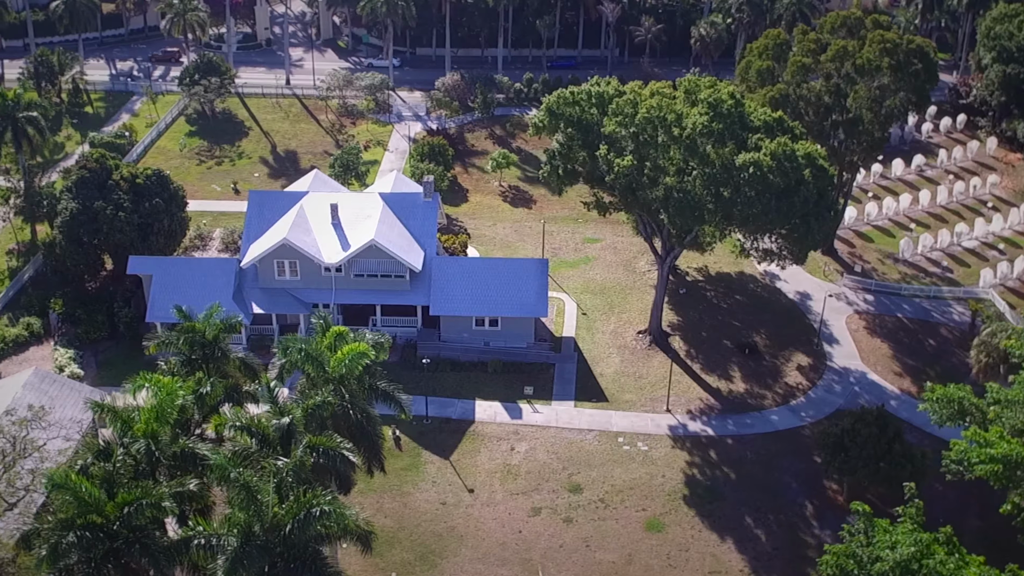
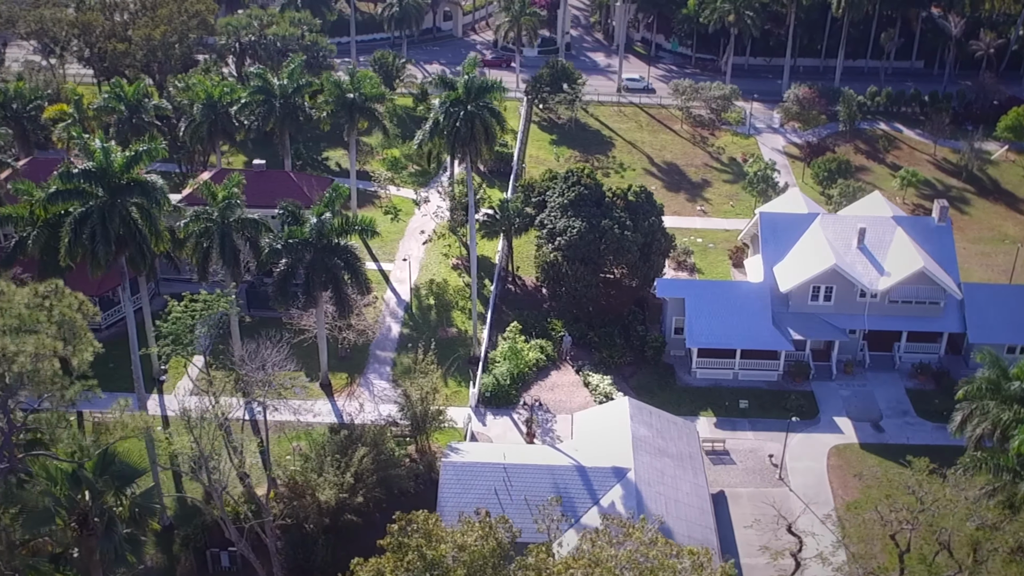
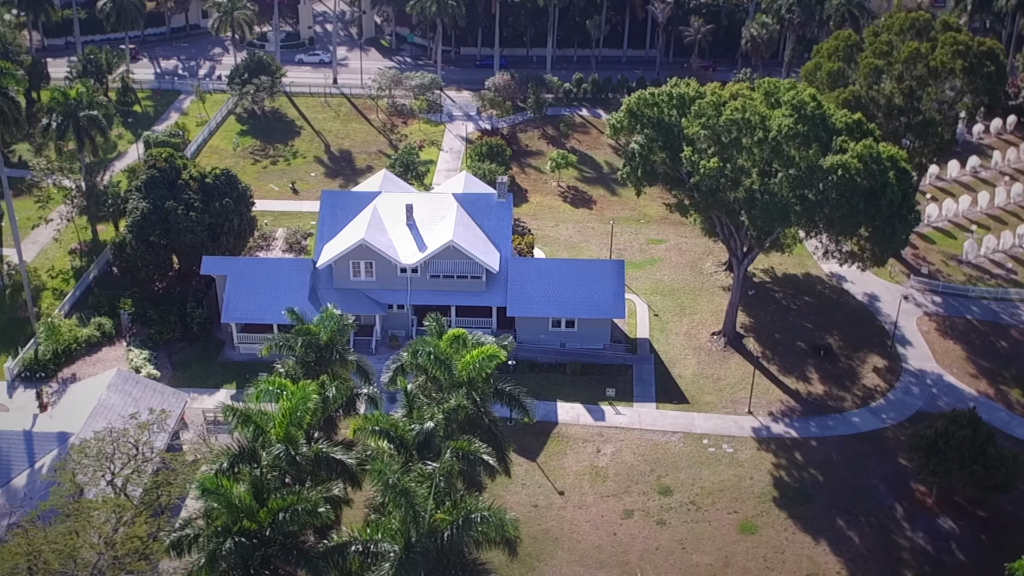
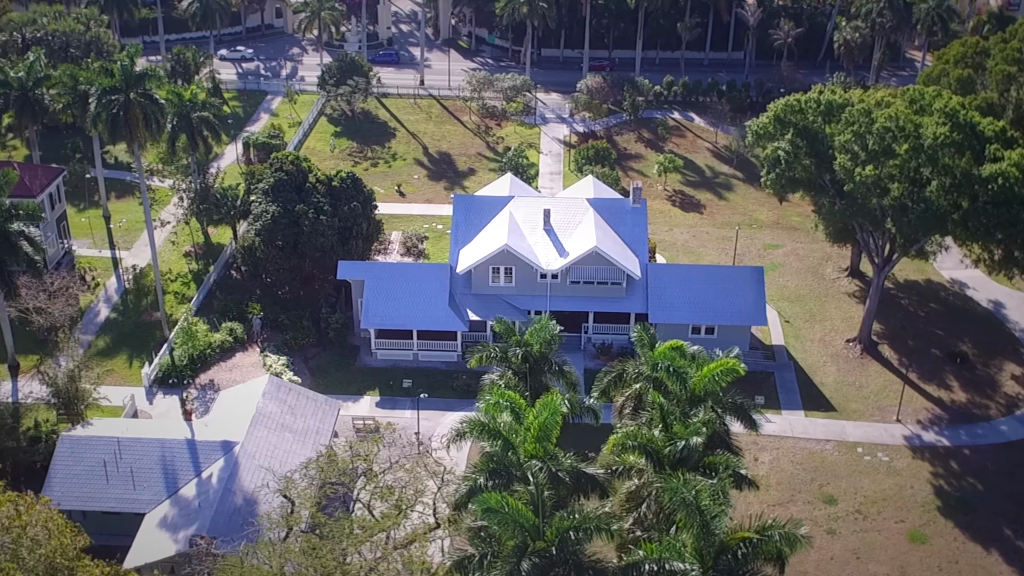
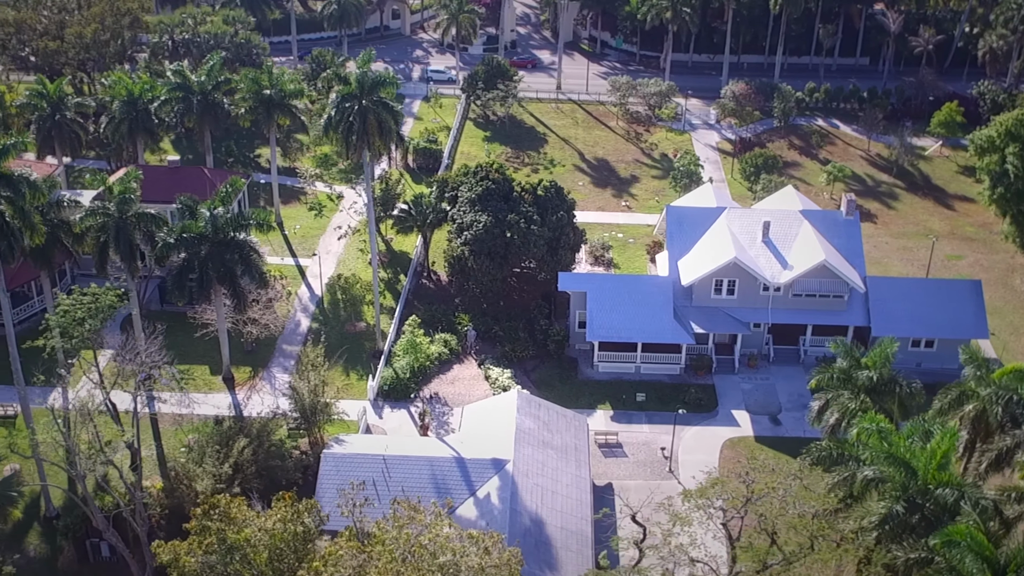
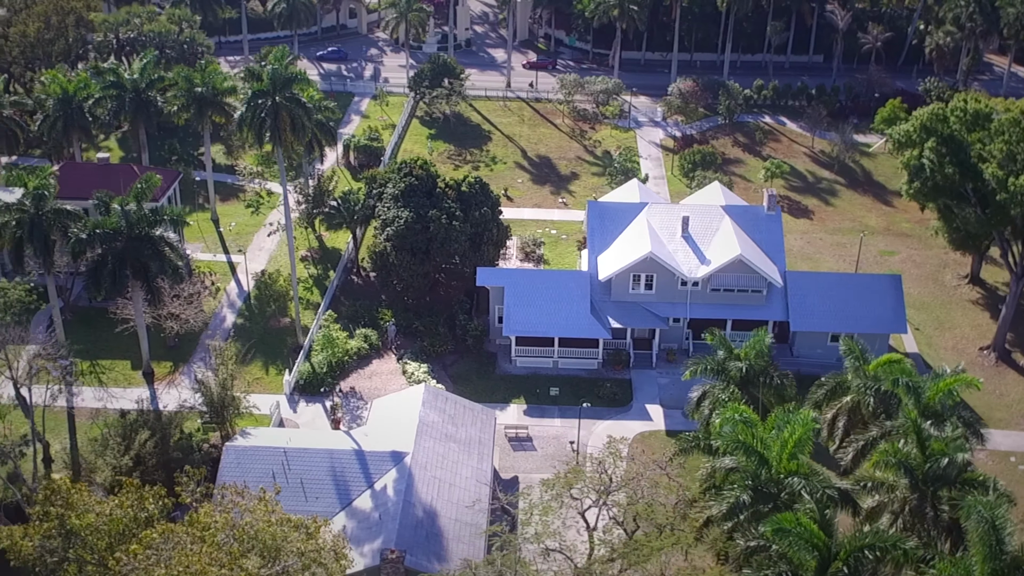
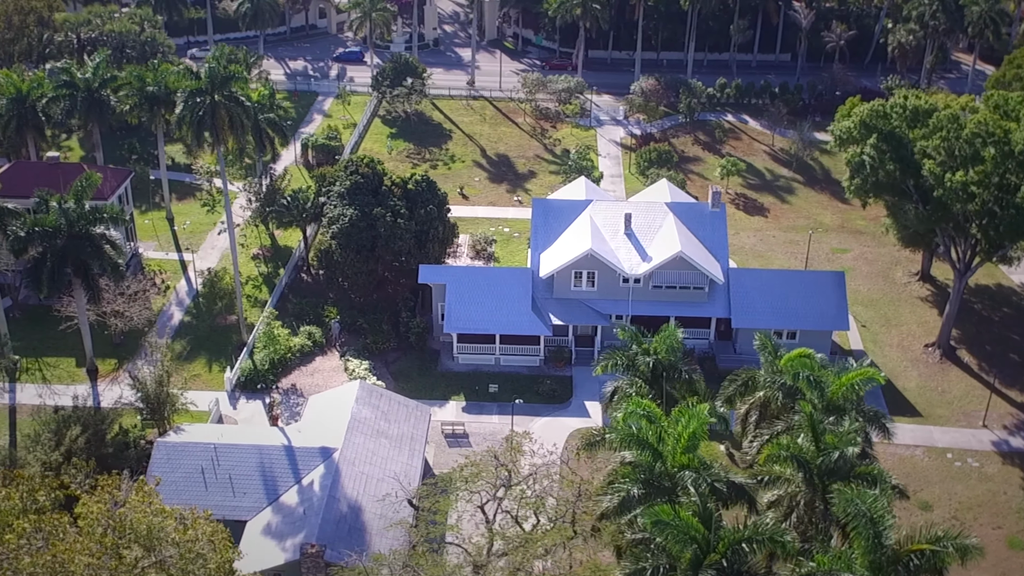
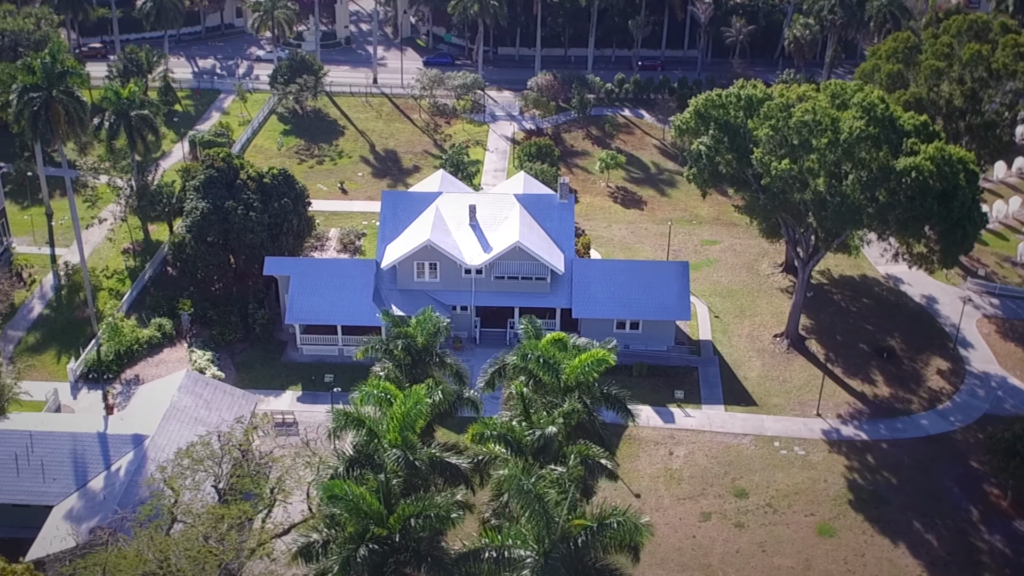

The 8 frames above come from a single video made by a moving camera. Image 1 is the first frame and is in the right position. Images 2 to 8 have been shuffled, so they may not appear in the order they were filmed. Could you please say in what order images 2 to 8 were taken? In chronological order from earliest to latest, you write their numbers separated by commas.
3, 8, 4, 7, 6, 5, 2
